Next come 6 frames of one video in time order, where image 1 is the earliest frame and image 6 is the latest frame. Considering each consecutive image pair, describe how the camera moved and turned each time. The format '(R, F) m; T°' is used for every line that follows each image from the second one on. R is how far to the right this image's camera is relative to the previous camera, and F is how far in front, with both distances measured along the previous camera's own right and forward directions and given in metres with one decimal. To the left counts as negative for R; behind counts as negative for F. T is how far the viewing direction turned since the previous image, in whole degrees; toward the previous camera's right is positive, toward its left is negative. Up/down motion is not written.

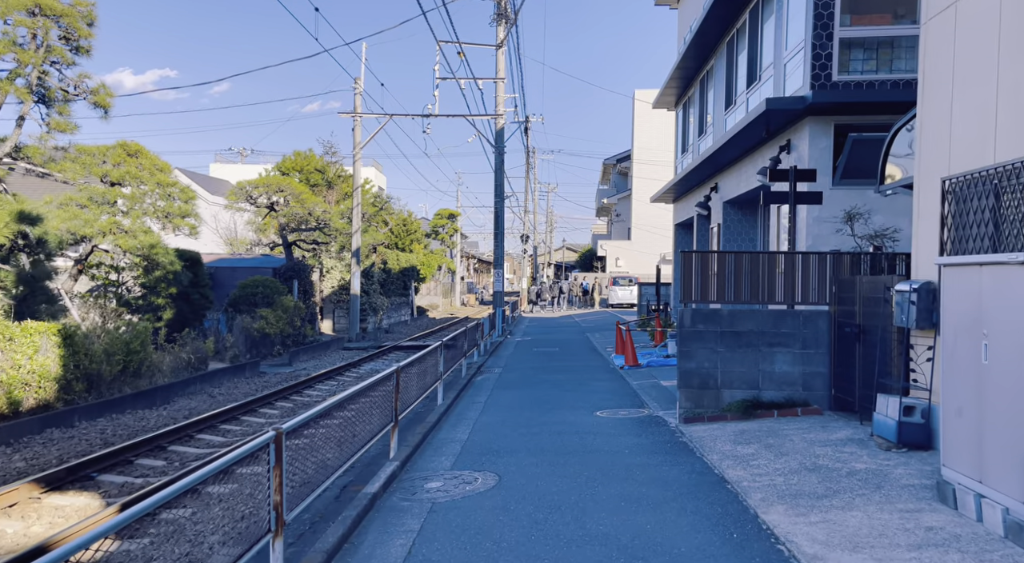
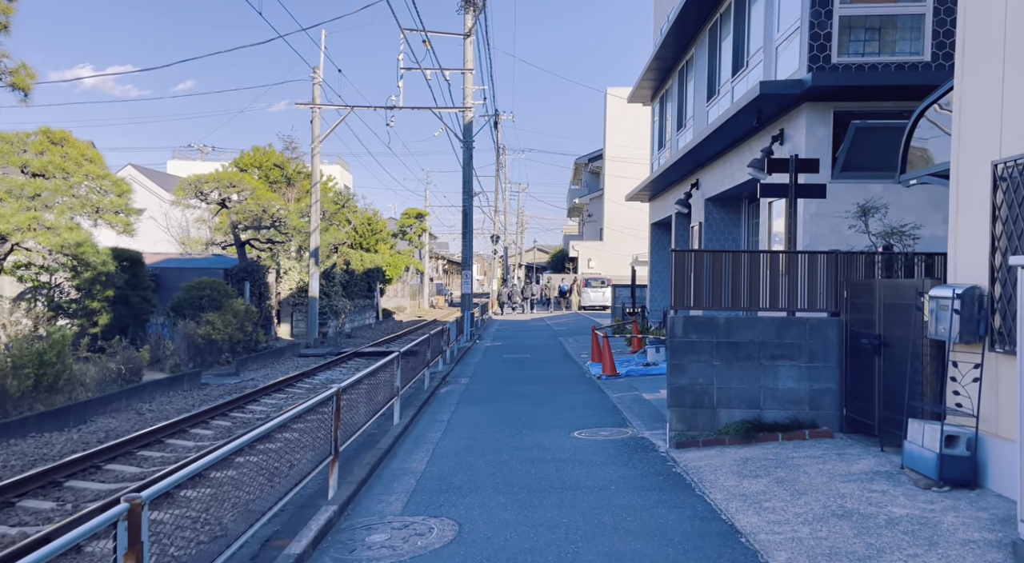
(+0.1, +1.3) m; +2°
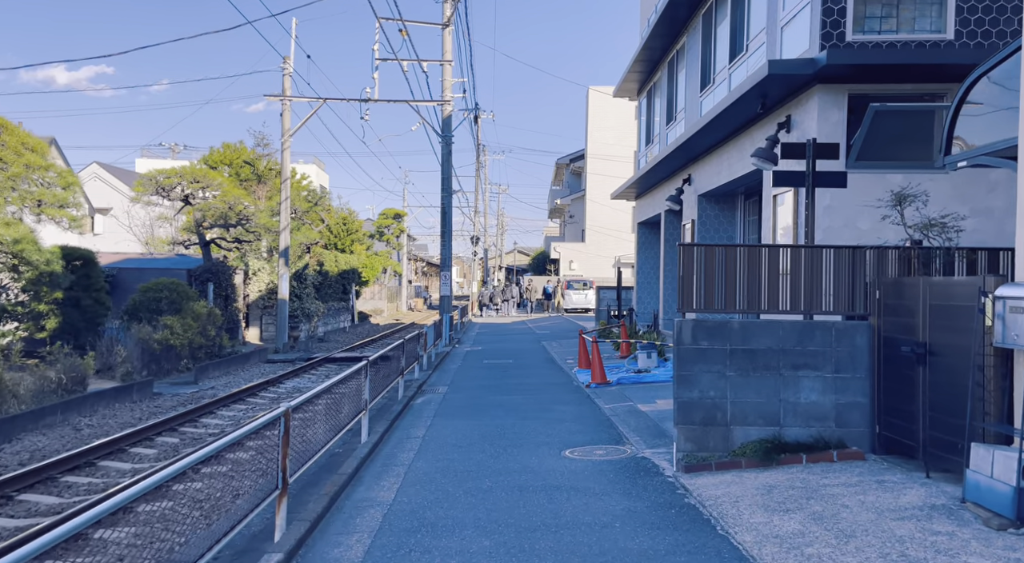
(0.0, +1.1) m; +1°
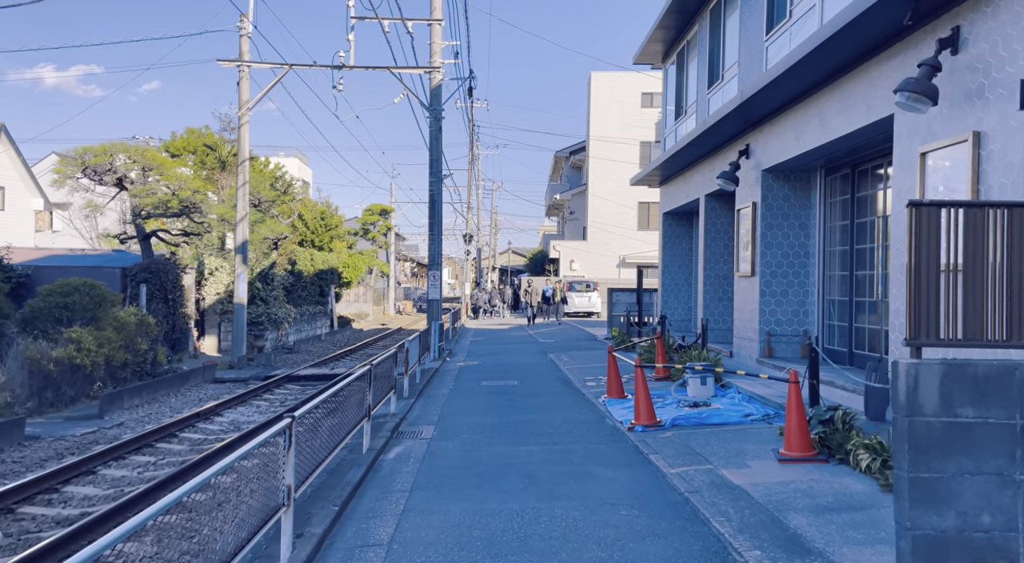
(-0.2, +3.7) m; +1°
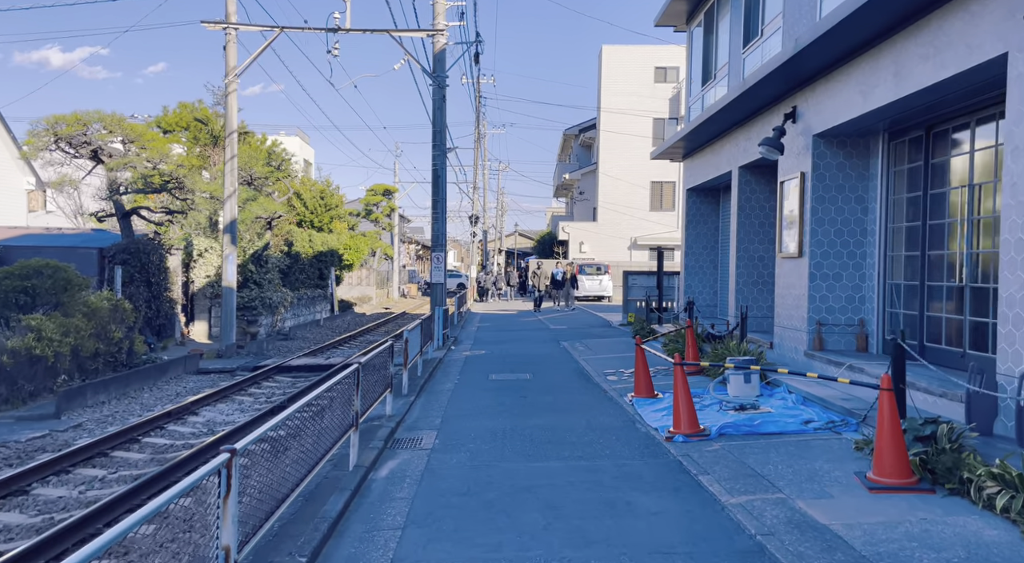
(-0.1, +1.5) m; 0°
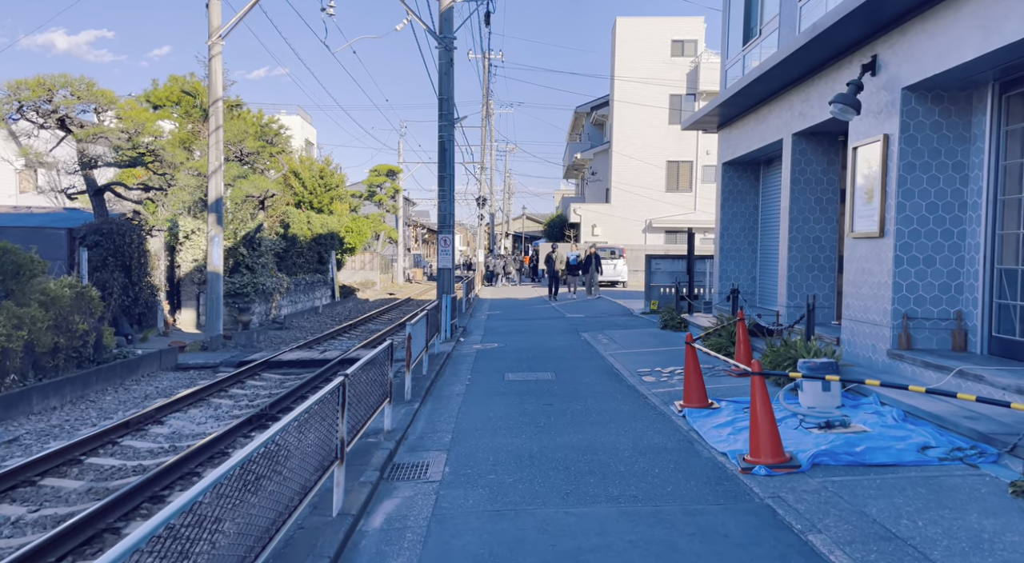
(-0.2, +1.8) m; 0°
